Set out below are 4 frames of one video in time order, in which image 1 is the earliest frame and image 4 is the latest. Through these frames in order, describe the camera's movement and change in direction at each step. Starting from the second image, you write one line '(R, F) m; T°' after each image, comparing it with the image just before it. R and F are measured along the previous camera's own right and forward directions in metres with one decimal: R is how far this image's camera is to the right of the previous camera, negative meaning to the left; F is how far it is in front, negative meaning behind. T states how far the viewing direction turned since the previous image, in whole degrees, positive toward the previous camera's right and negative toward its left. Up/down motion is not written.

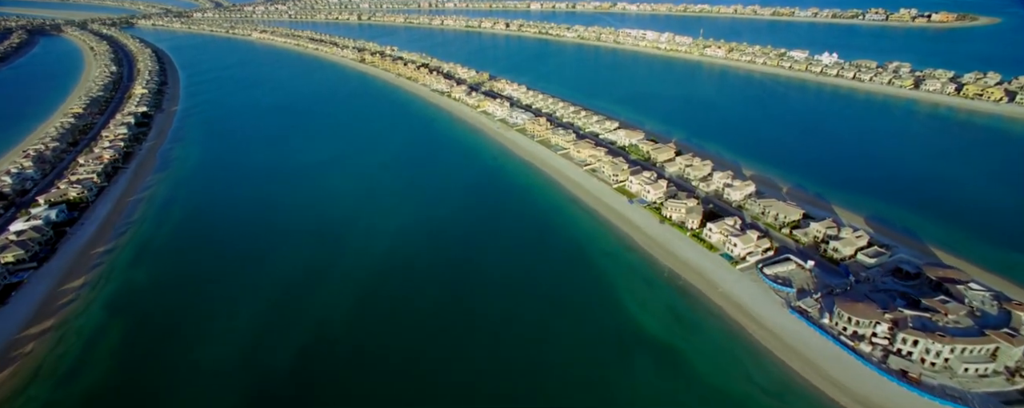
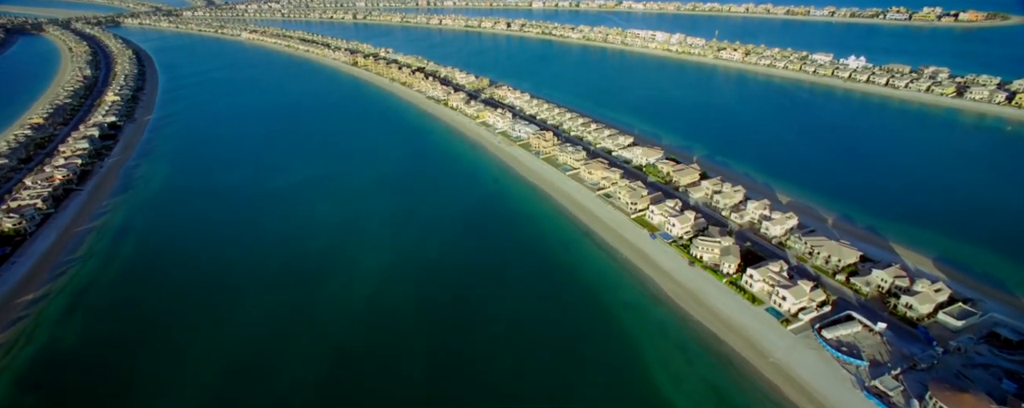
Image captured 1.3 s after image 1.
(-0.1, +5.7) m; 0°
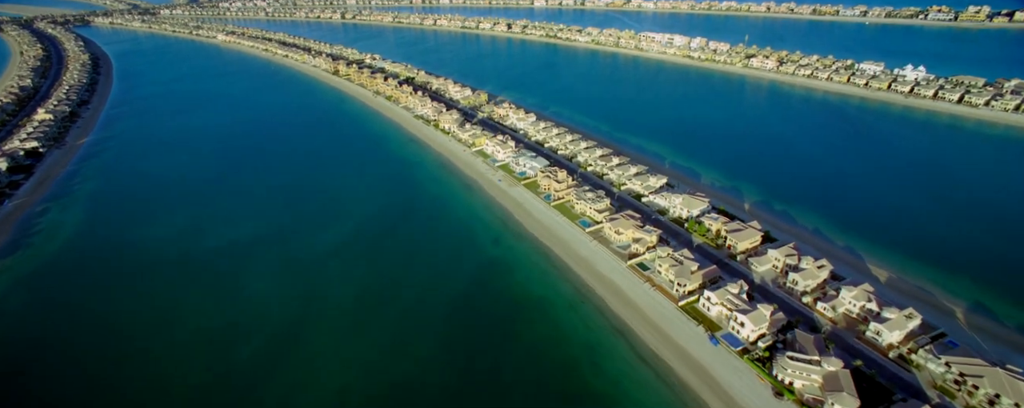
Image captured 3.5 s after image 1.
(-0.2, +10.4) m; 0°
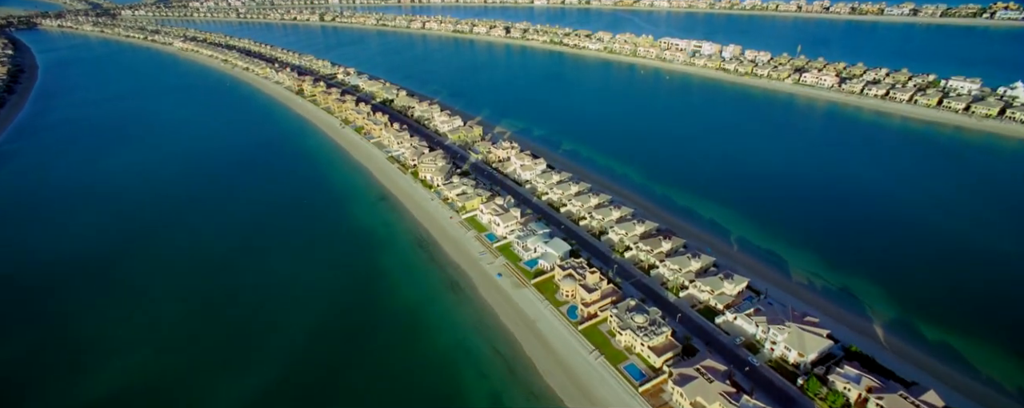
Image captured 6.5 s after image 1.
(-0.4, +13.5) m; 0°
